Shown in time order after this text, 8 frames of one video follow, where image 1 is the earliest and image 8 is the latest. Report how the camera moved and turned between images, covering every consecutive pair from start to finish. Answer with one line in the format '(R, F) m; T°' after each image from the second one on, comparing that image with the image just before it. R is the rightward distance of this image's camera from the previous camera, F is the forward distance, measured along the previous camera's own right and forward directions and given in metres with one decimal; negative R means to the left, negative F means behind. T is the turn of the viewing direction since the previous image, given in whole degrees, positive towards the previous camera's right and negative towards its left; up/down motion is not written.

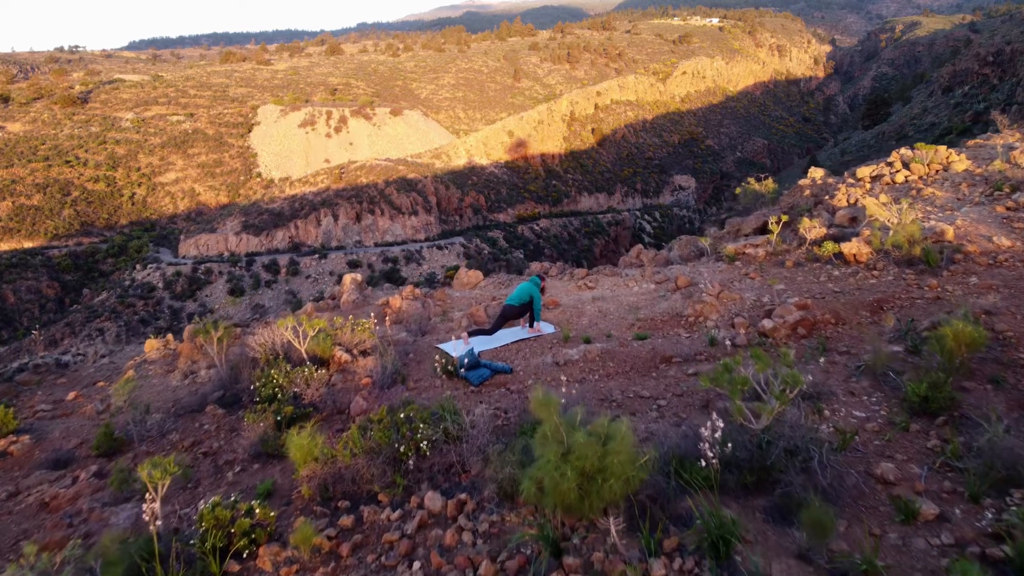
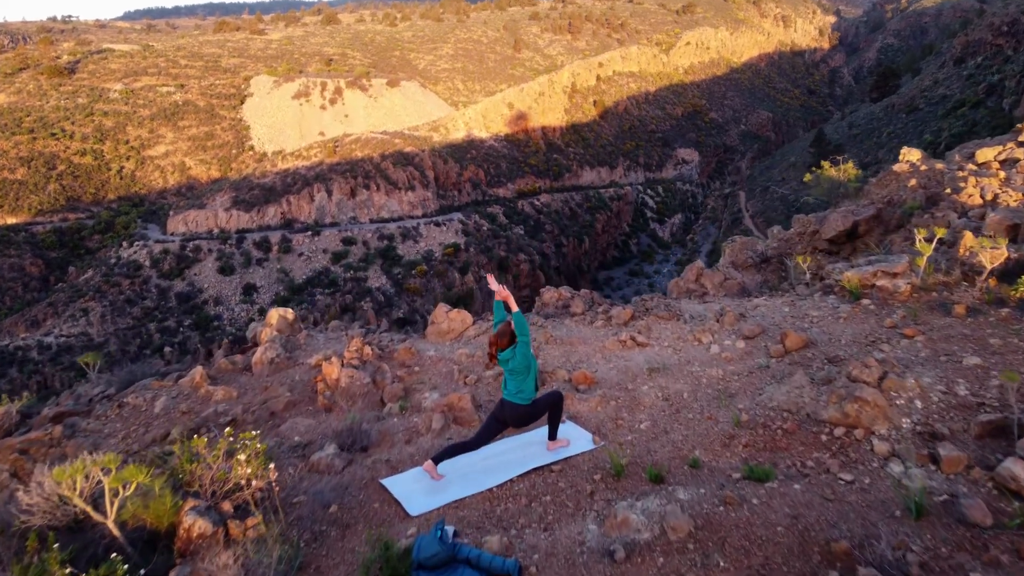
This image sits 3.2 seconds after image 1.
(0.0, +3.7) m; 0°
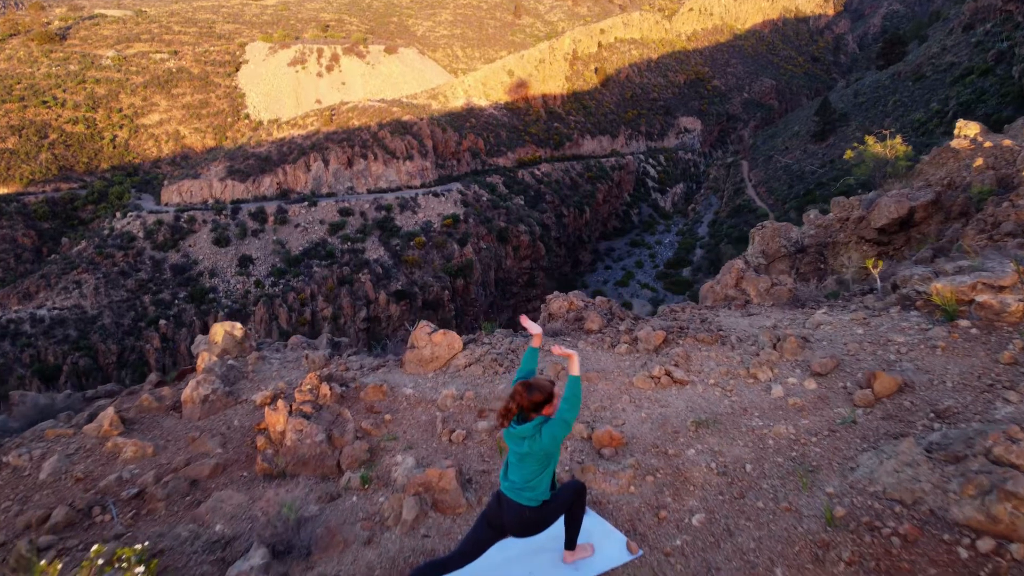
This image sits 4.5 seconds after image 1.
(0.0, +1.5) m; 0°
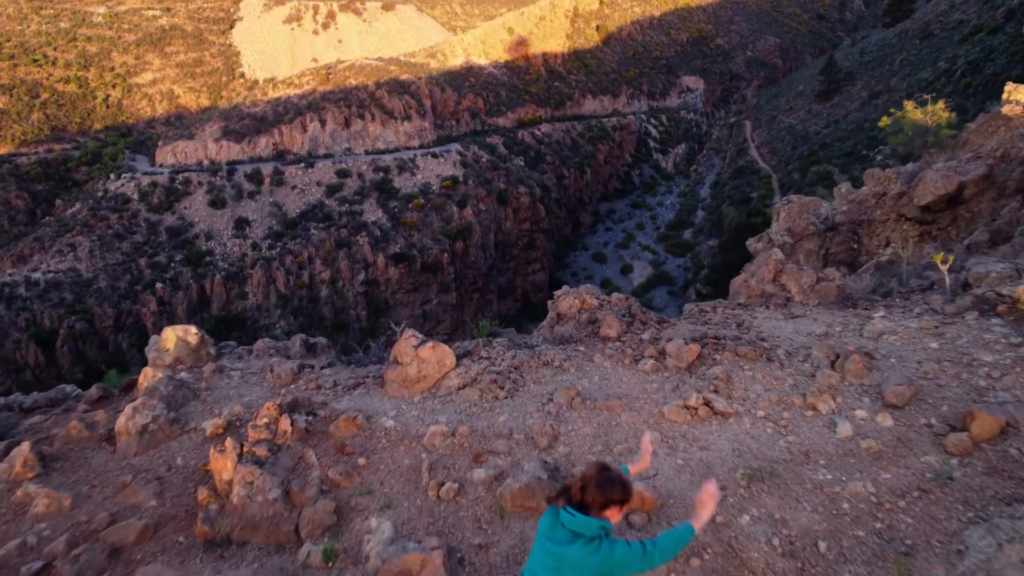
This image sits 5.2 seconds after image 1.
(0.0, +0.9) m; 0°
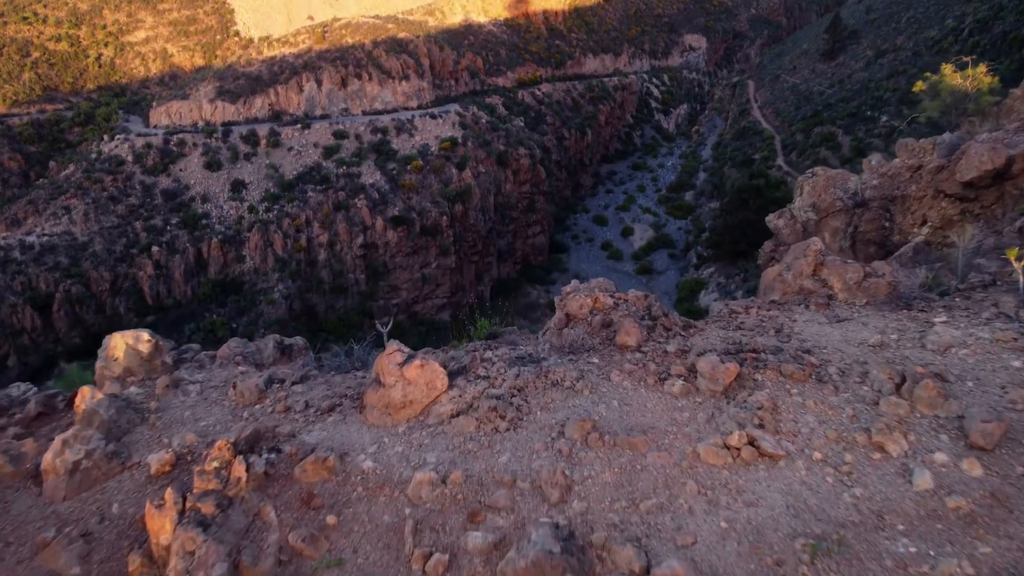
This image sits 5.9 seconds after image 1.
(0.0, +0.7) m; 0°
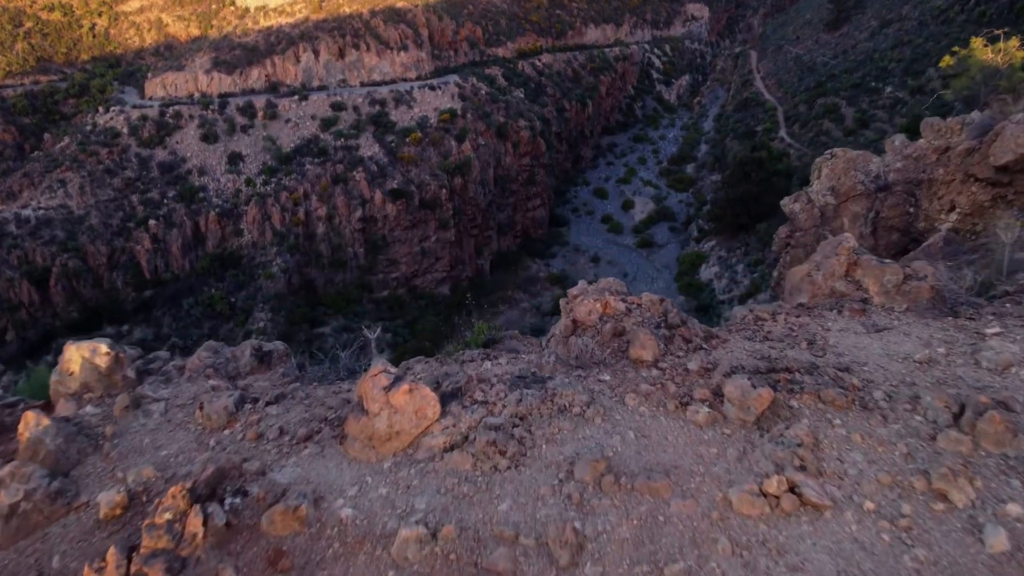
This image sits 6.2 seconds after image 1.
(0.0, +0.5) m; 0°
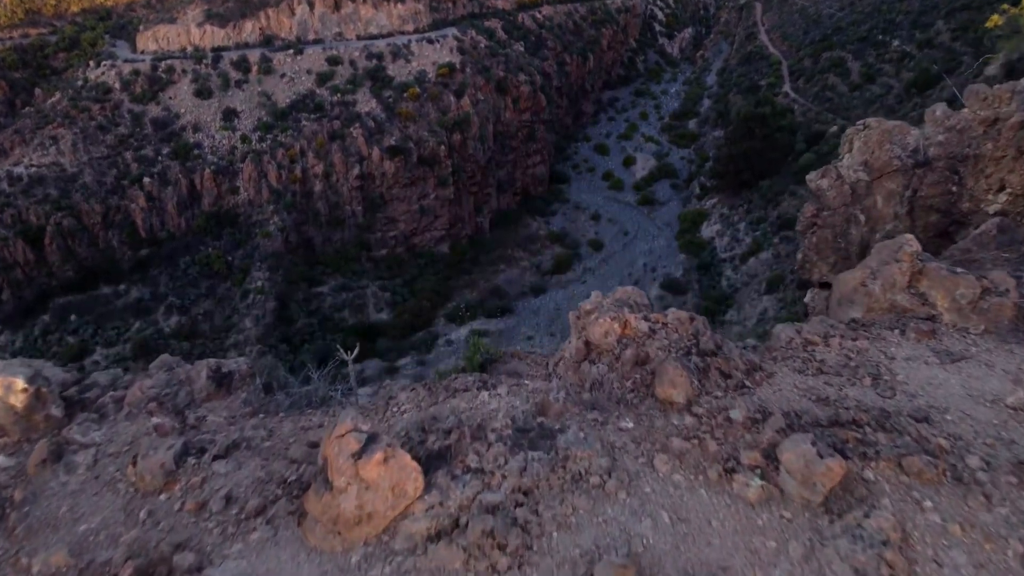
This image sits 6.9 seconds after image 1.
(0.0, +0.7) m; 0°
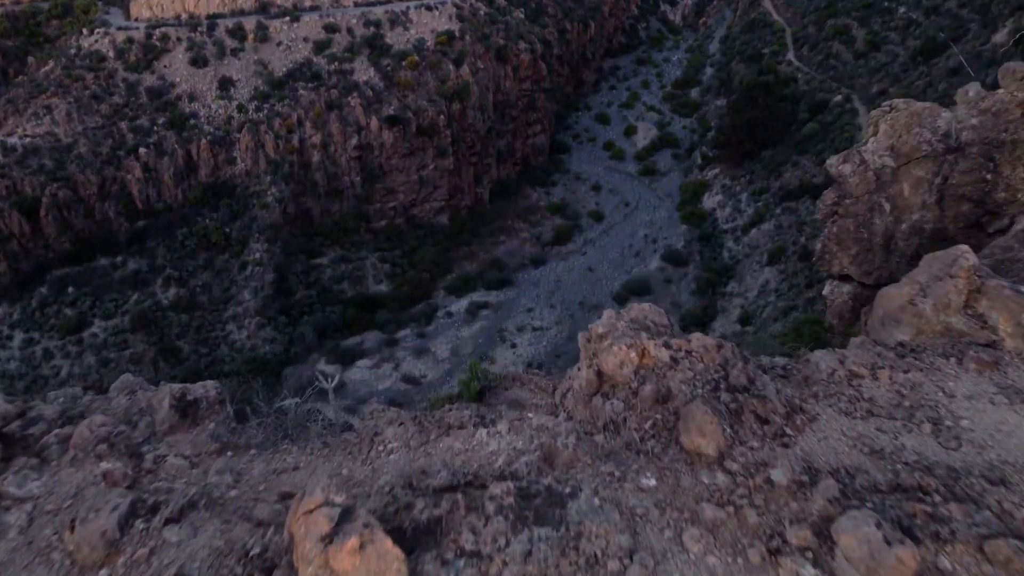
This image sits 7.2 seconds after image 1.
(0.0, +0.5) m; 0°
